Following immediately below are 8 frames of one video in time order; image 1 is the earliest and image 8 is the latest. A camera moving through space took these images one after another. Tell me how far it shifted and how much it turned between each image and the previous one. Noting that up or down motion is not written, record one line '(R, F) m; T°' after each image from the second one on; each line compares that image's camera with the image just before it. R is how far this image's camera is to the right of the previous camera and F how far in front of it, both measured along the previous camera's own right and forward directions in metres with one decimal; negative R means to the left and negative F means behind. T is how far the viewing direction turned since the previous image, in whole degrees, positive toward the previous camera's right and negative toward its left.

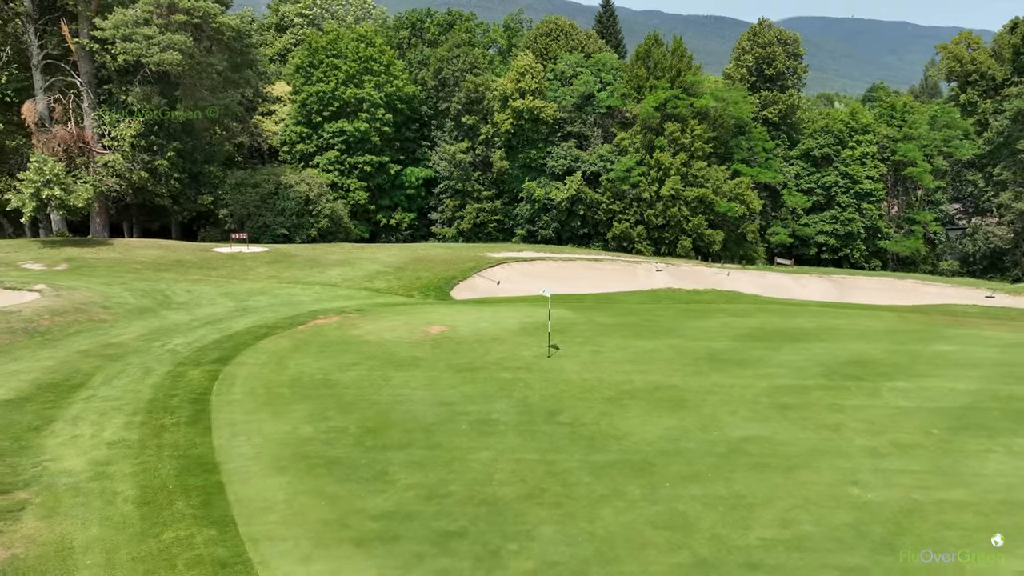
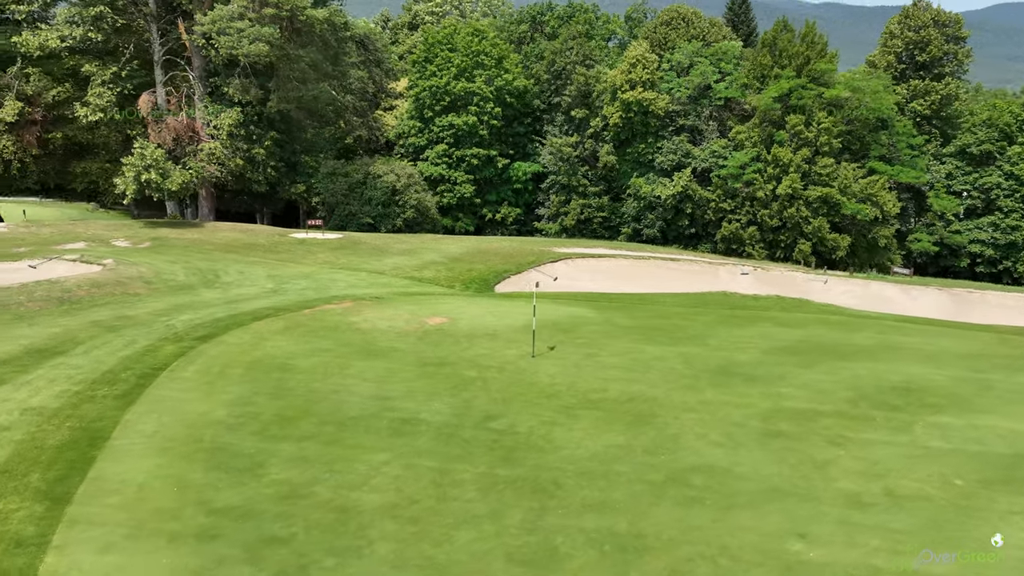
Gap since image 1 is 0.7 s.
(+3.2, +1.6) m; -12°
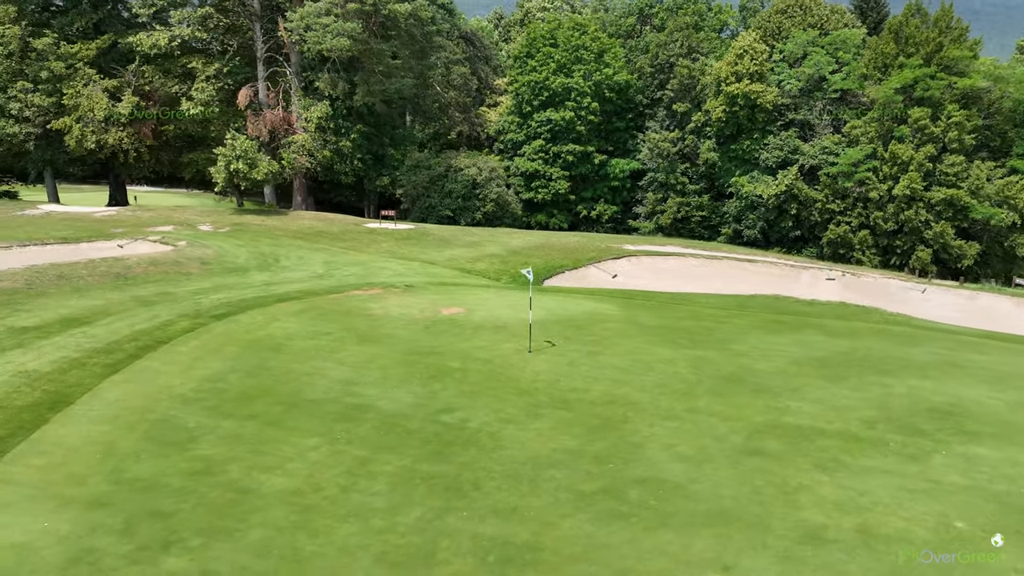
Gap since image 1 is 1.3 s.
(+2.4, +0.9) m; -10°
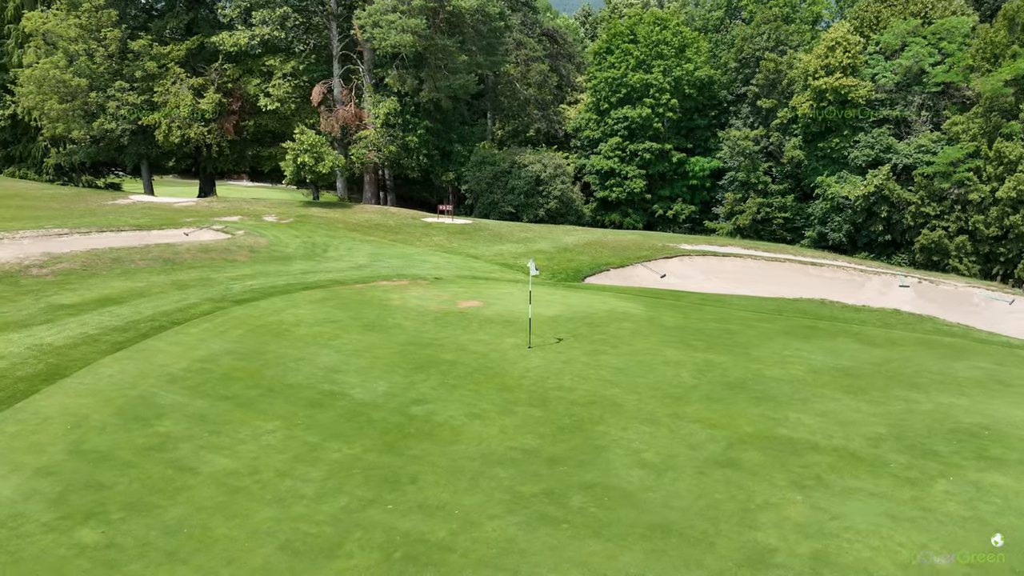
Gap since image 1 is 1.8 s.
(+1.7, +0.5) m; -8°
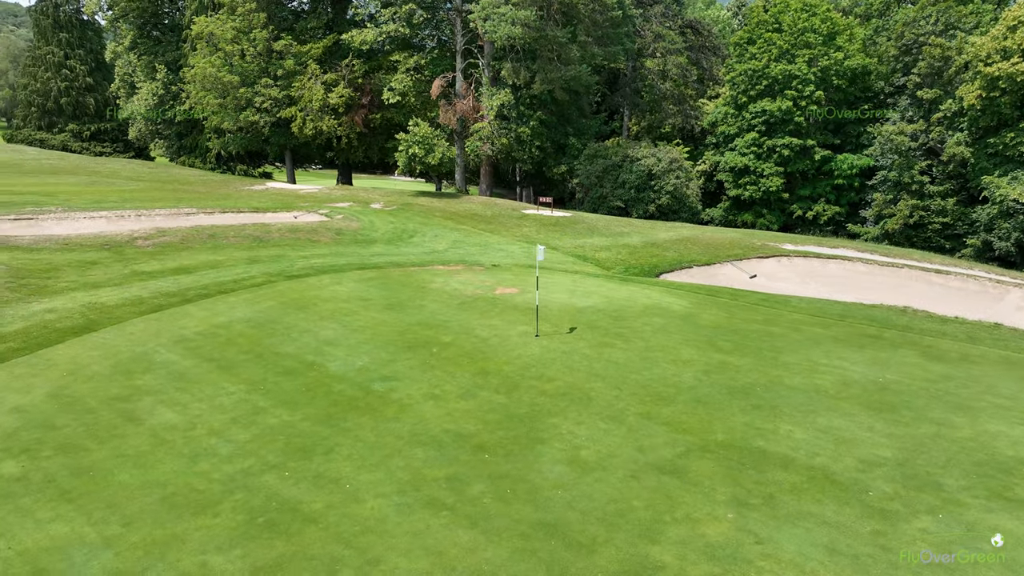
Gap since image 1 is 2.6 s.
(+2.6, +0.7) m; -13°
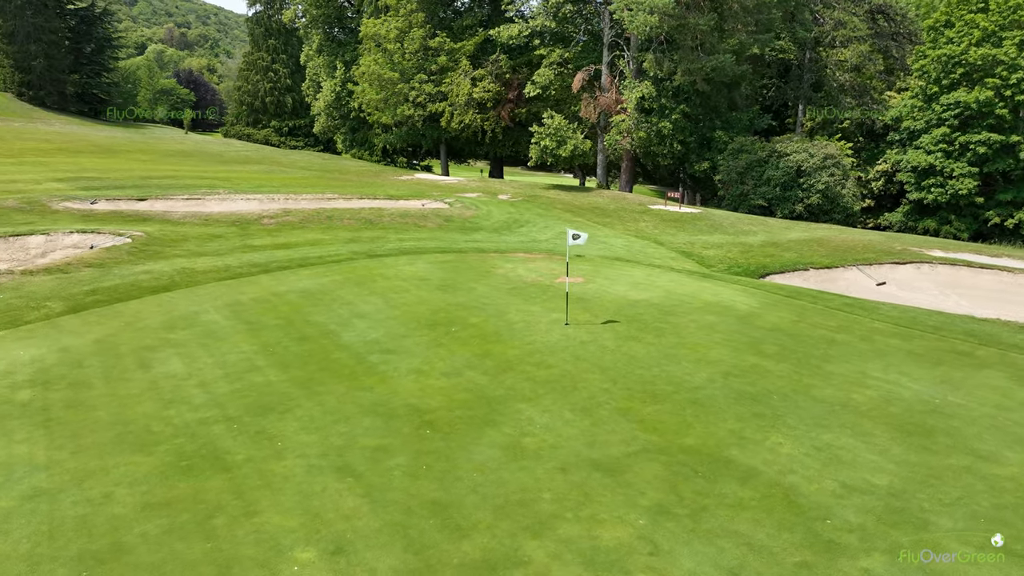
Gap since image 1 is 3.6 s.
(+2.5, +0.6) m; -14°
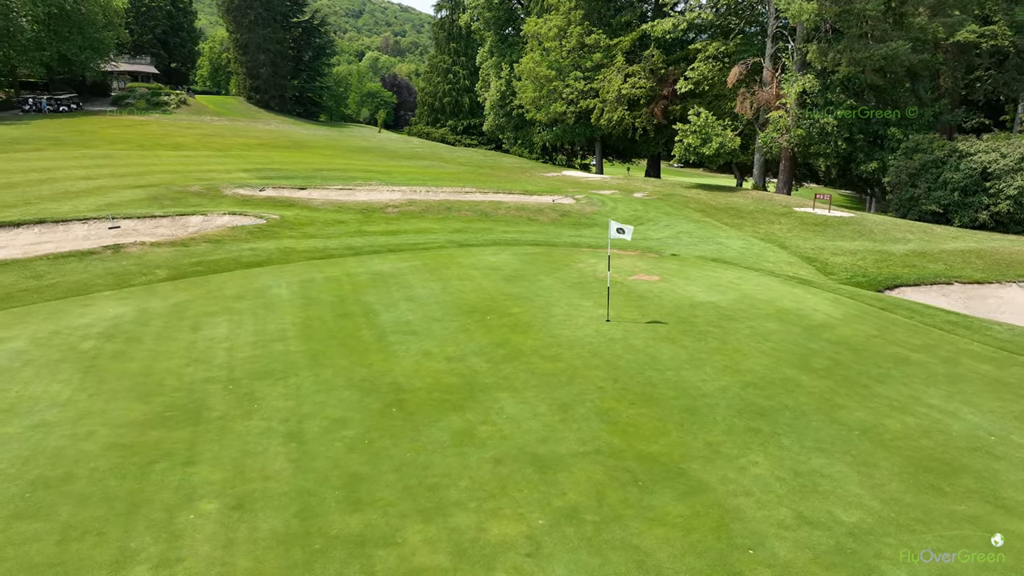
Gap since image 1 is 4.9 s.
(+2.3, +0.5) m; -15°
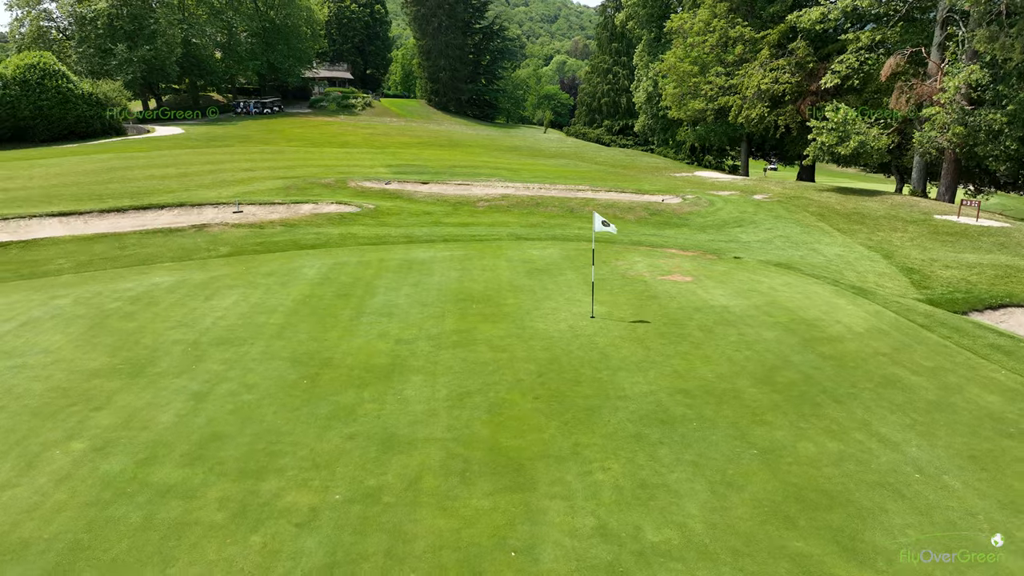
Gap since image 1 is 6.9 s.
(+2.9, +0.5) m; -14°
